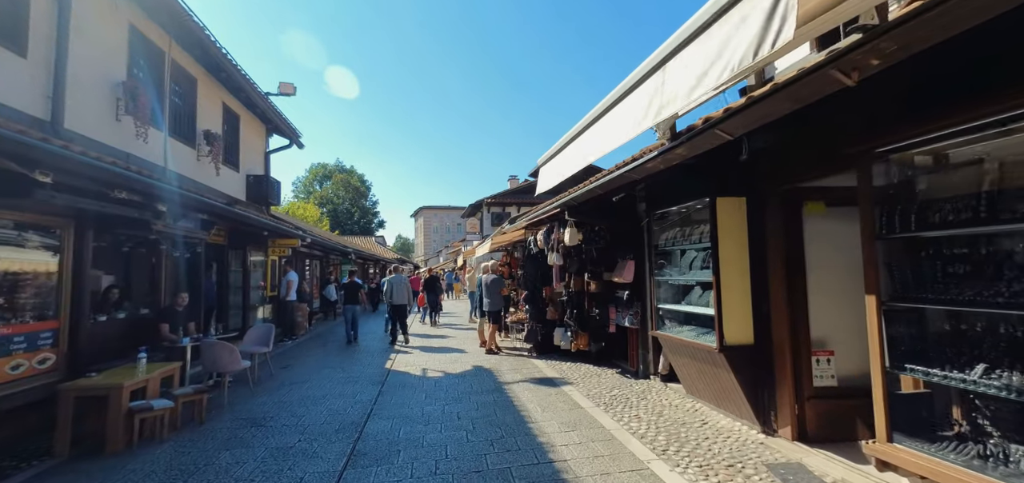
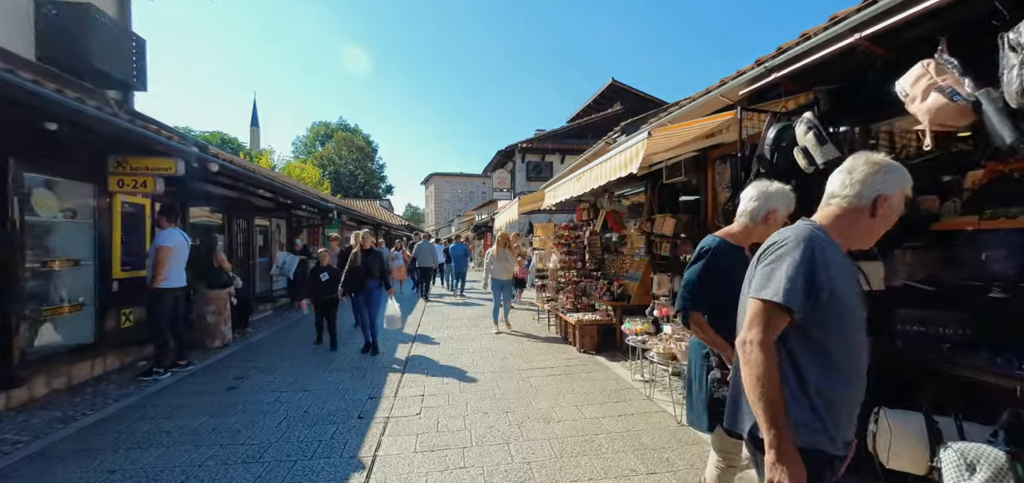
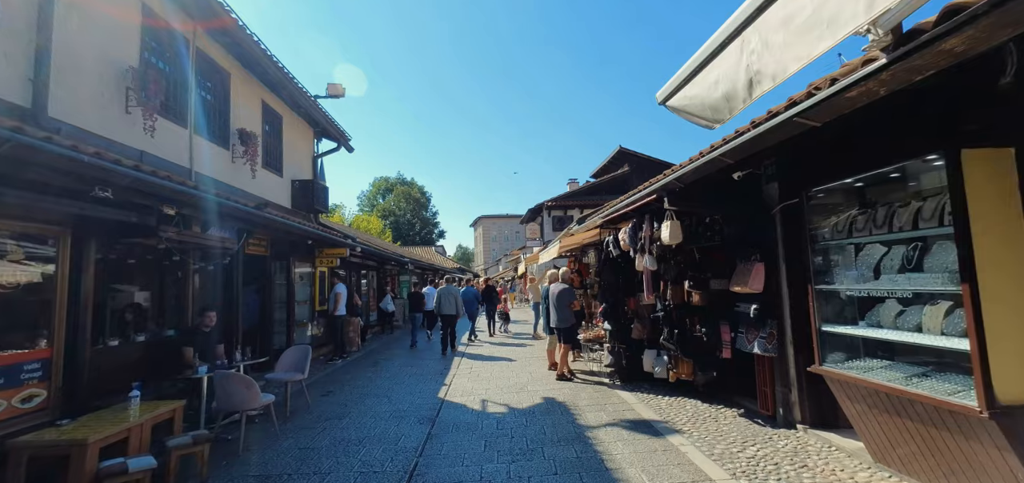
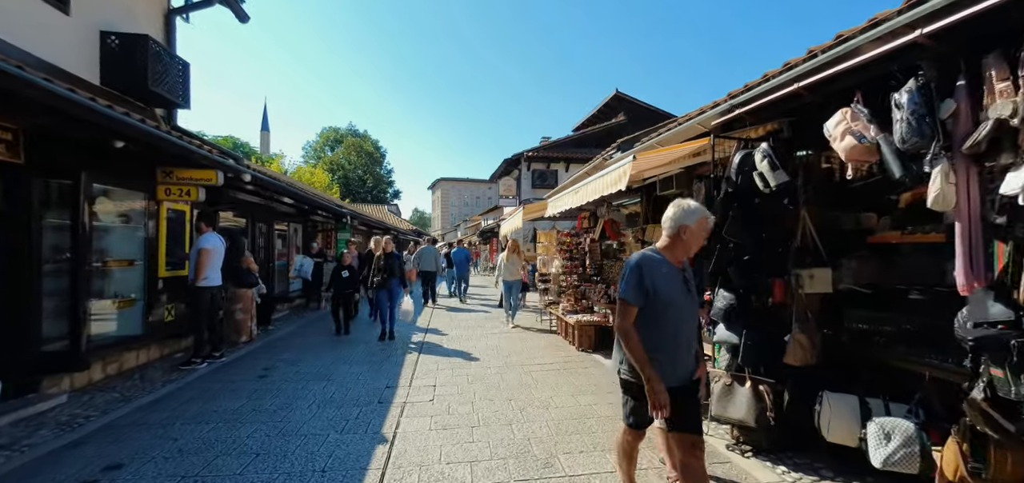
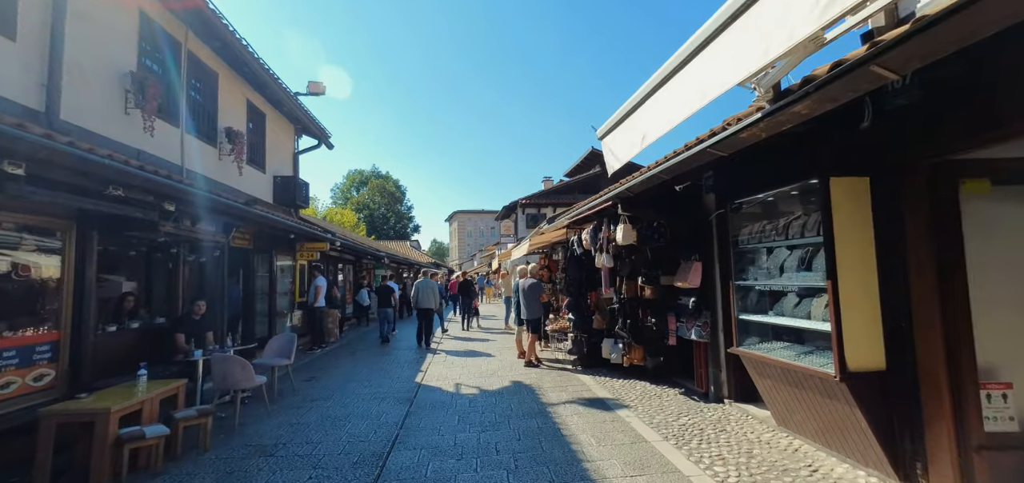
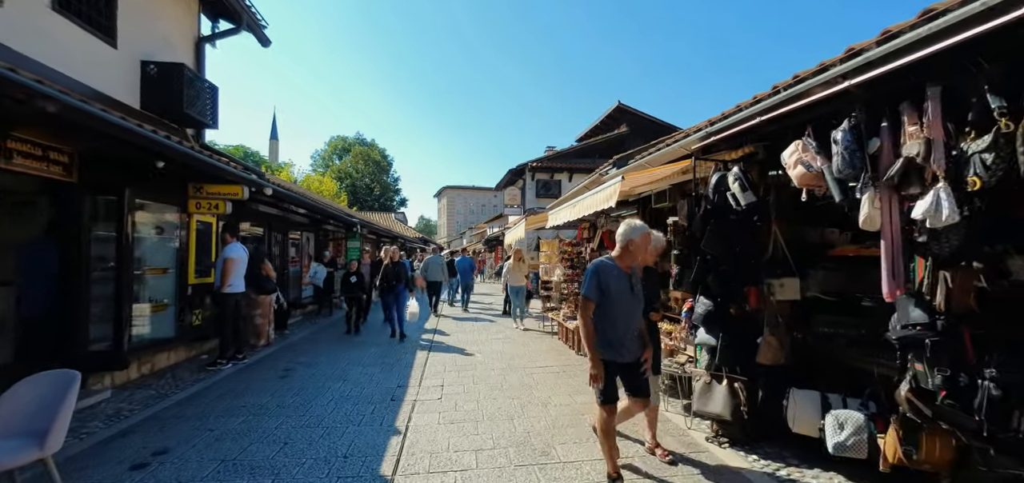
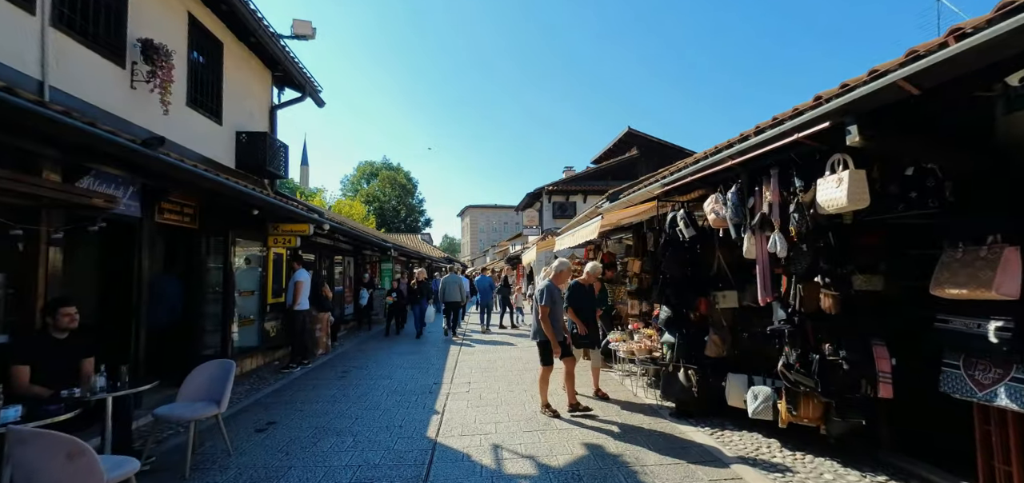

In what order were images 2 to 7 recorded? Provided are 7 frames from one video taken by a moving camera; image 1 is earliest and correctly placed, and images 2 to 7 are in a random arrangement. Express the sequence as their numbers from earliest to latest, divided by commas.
5, 3, 7, 6, 4, 2
